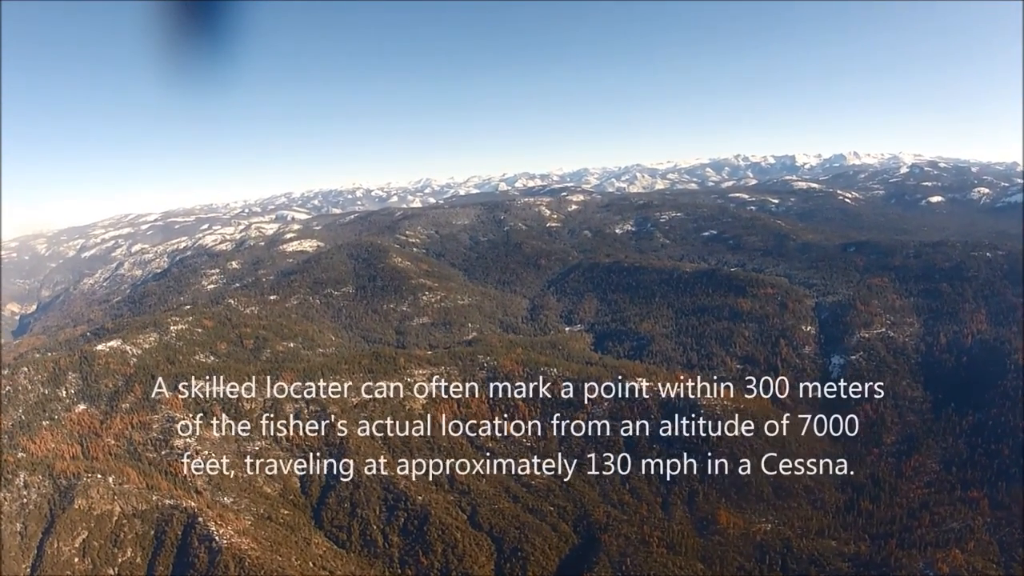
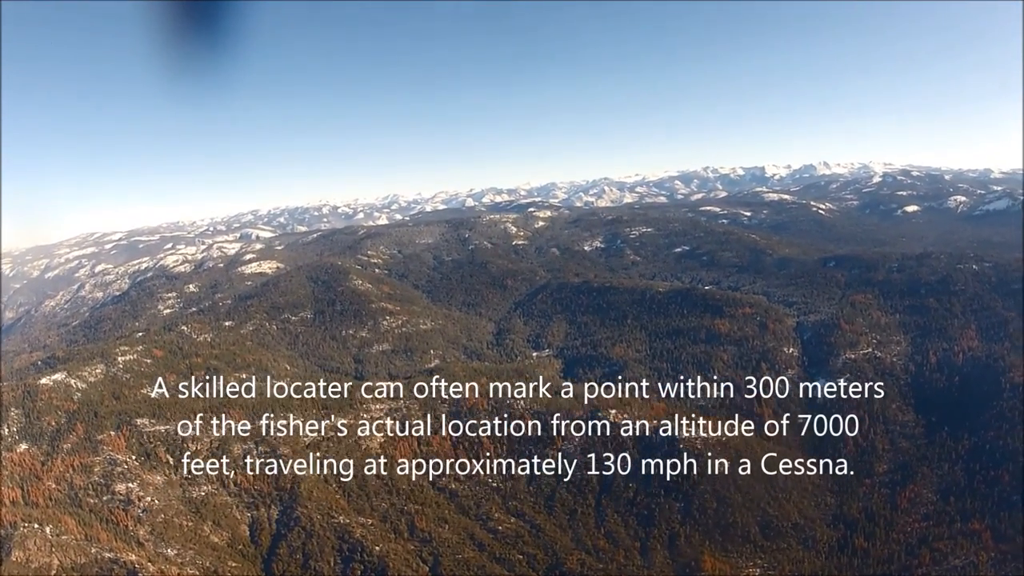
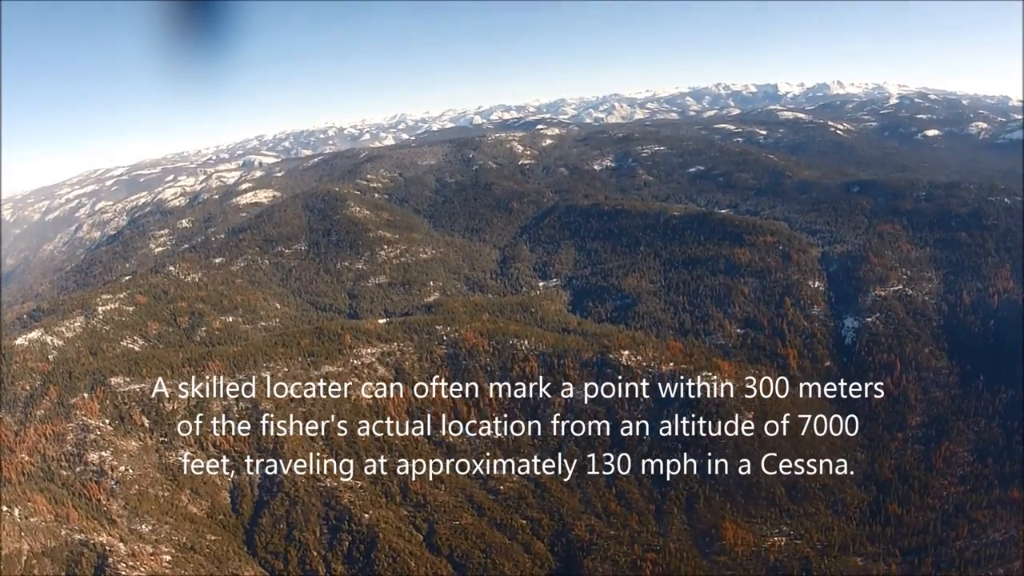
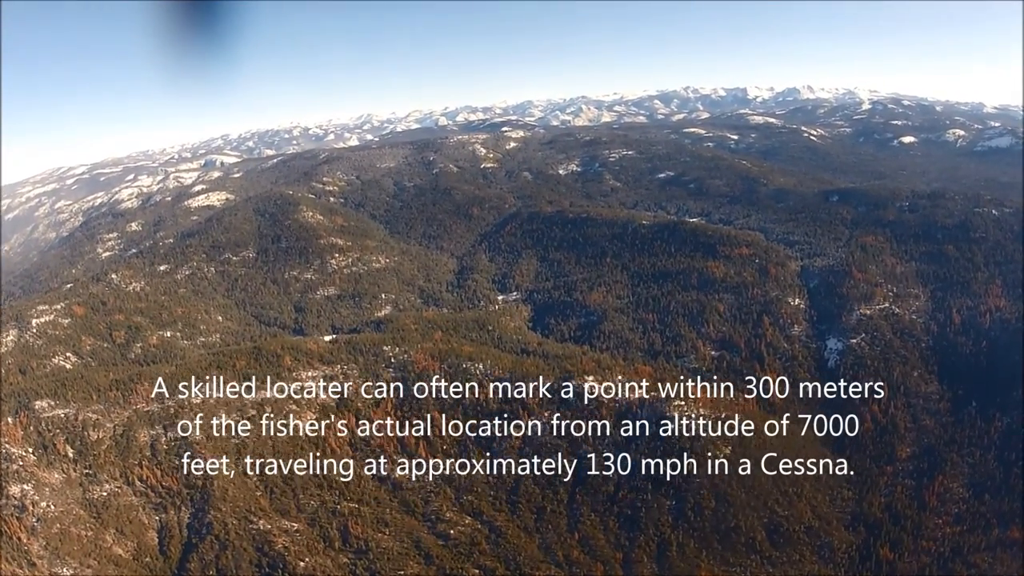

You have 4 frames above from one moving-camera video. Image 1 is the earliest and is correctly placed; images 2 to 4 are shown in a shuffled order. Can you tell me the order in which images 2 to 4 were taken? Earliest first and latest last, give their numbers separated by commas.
2, 3, 4
